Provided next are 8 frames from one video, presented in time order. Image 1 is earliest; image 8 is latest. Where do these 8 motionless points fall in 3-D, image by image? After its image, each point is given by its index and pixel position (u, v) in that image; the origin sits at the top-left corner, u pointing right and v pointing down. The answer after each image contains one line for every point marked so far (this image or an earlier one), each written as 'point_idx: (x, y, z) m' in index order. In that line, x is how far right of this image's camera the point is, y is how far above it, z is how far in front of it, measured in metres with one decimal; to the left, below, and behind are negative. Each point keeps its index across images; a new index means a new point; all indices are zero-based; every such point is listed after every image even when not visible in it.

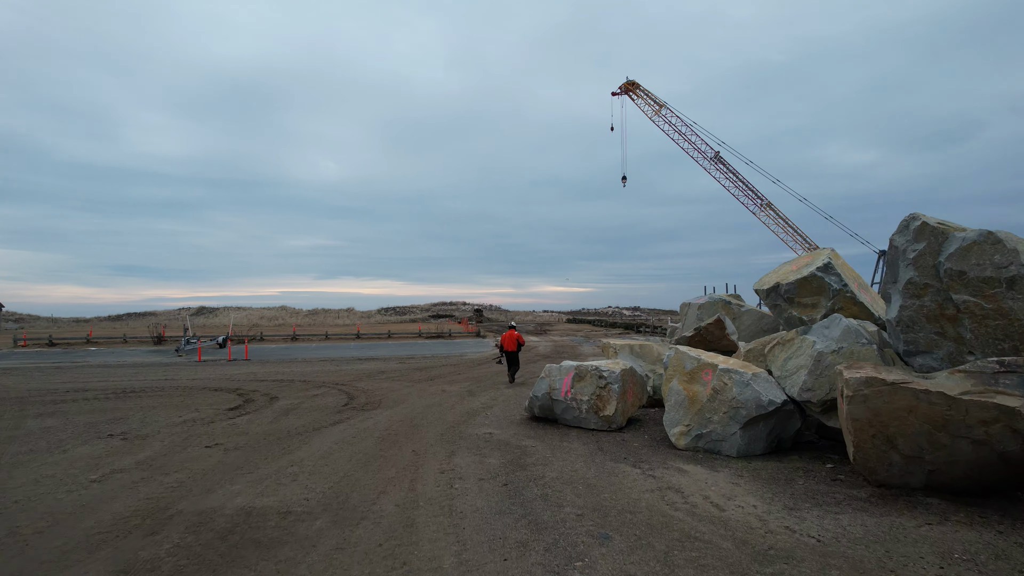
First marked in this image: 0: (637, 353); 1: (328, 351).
0: (+0.8, -0.4, +4.2) m
1: (-3.3, -1.1, +12.1) m
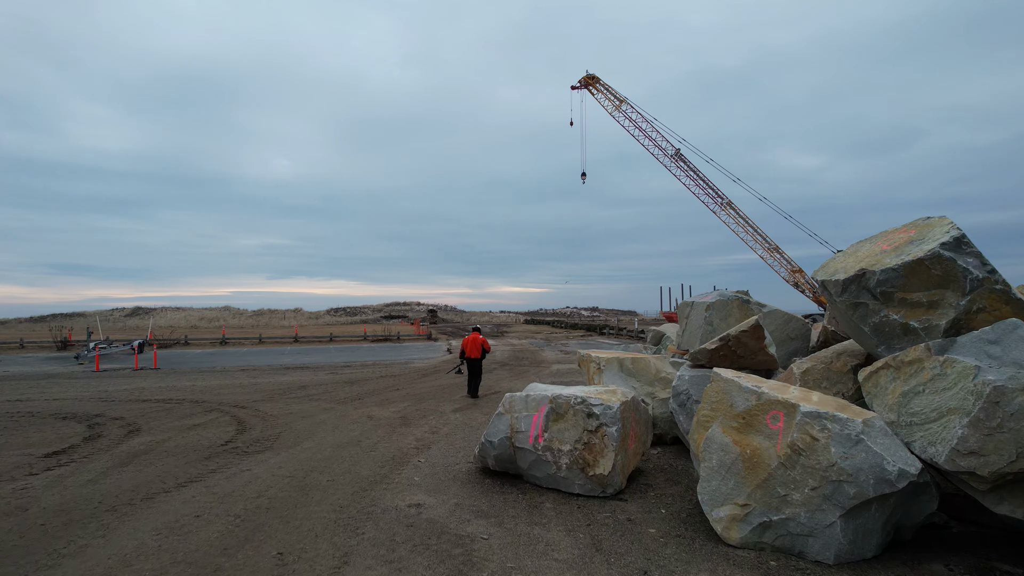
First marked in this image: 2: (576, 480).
0: (+0.5, -0.4, +3.1) m
1: (-4.0, -1.1, +10.7) m
2: (+0.2, -0.6, +2.1) m
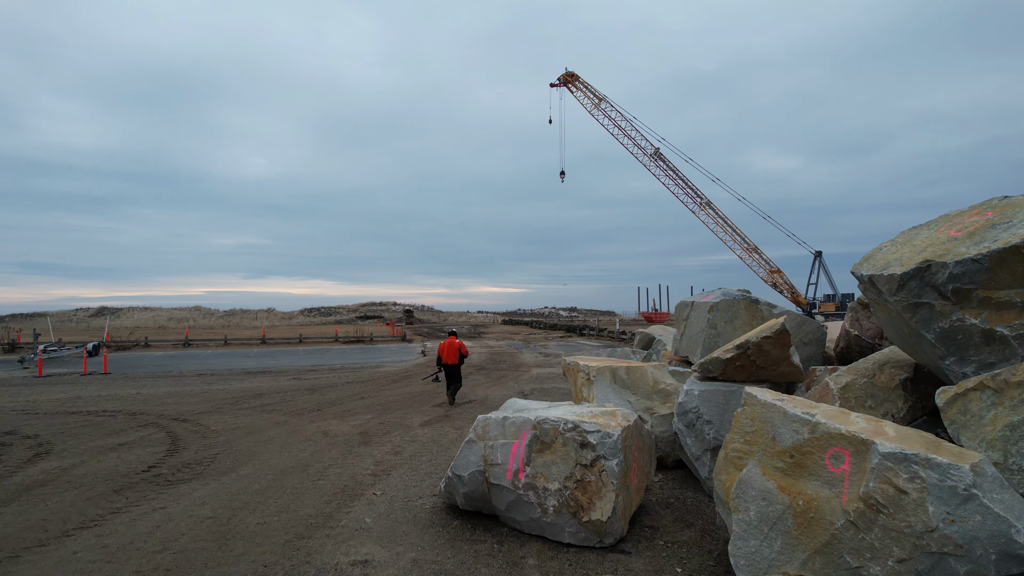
0: (+0.4, -0.4, +2.7) m
1: (-4.3, -1.1, +10.1) m
2: (+0.1, -0.6, +1.7) m
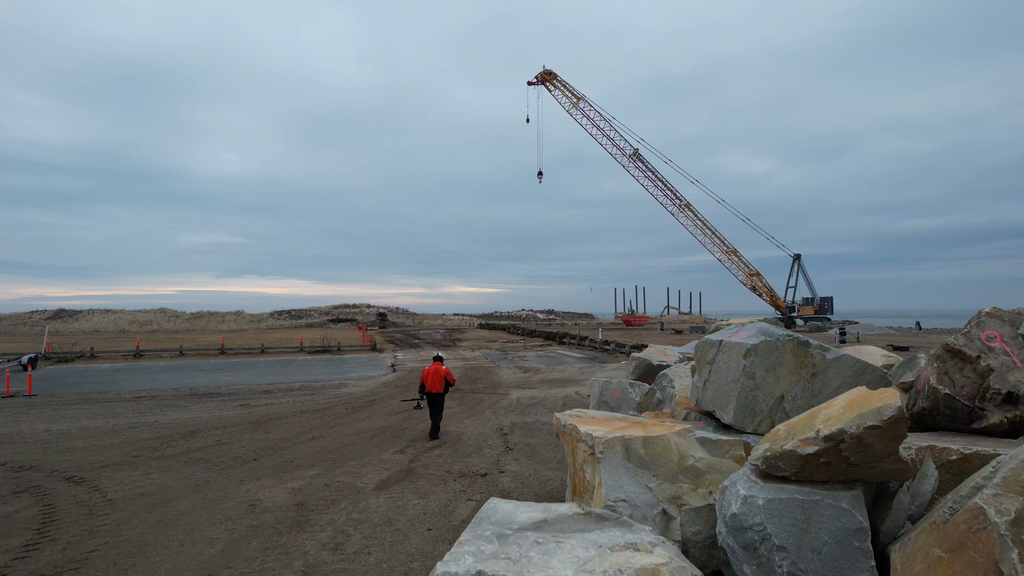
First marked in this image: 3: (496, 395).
0: (+0.4, -0.5, +2.0) m
1: (-4.7, -1.2, +9.3) m
2: (+0.1, -0.7, +1.0) m
3: (-0.1, -1.0, +6.5) m
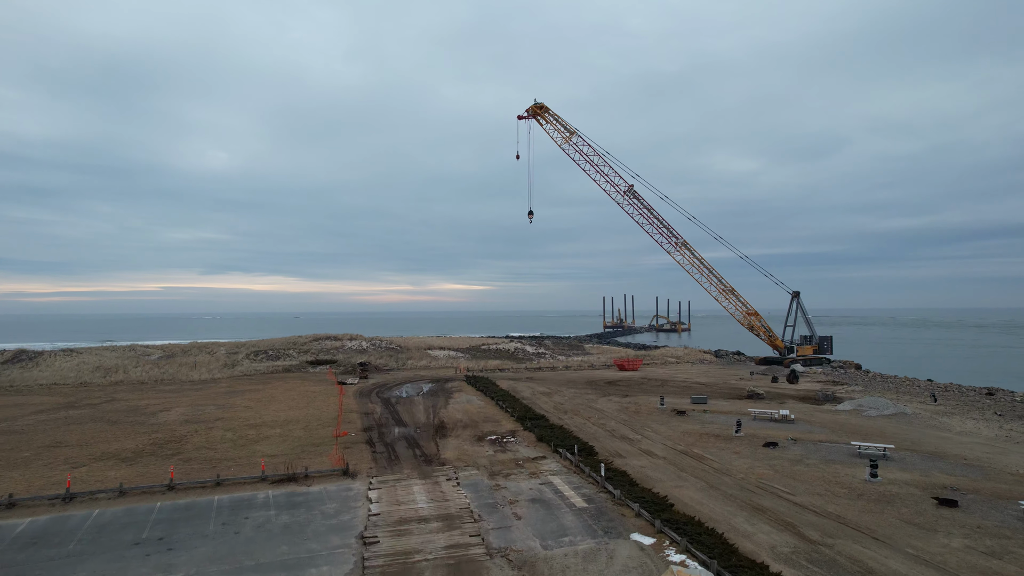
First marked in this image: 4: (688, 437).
0: (+0.4, -2.6, +0.5) m
1: (-4.8, -3.2, +7.7) m
2: (+0.2, -2.8, -0.5) m
3: (-0.2, -3.0, +5.0) m
4: (+3.9, -3.3, +15.0) m
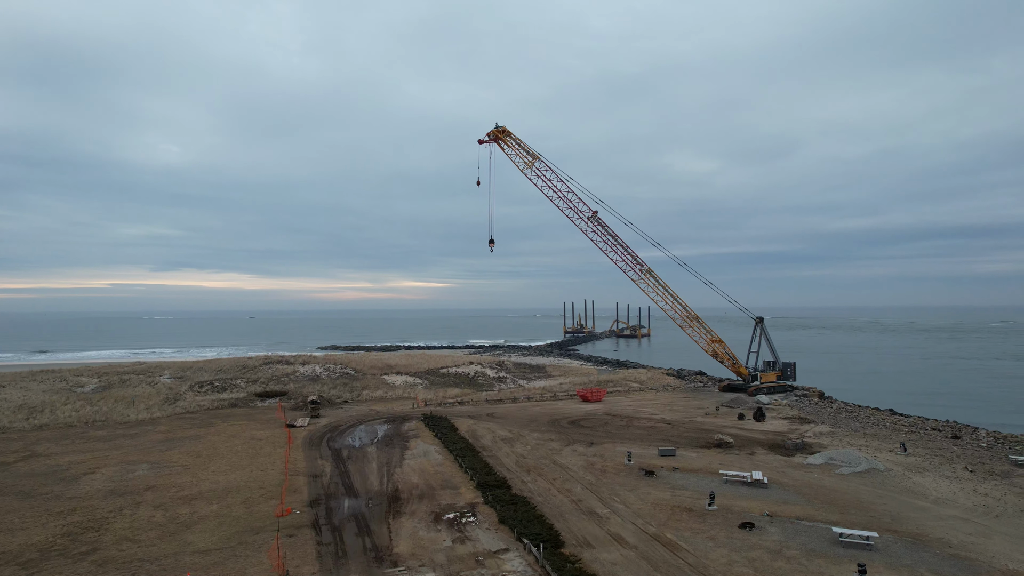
0: (+0.4, -4.0, -0.5) m
1: (-5.2, -4.6, +6.3) m
2: (+0.2, -4.2, -1.6) m
3: (-0.4, -4.4, +3.9) m
4: (+3.1, -4.7, +14.1) m
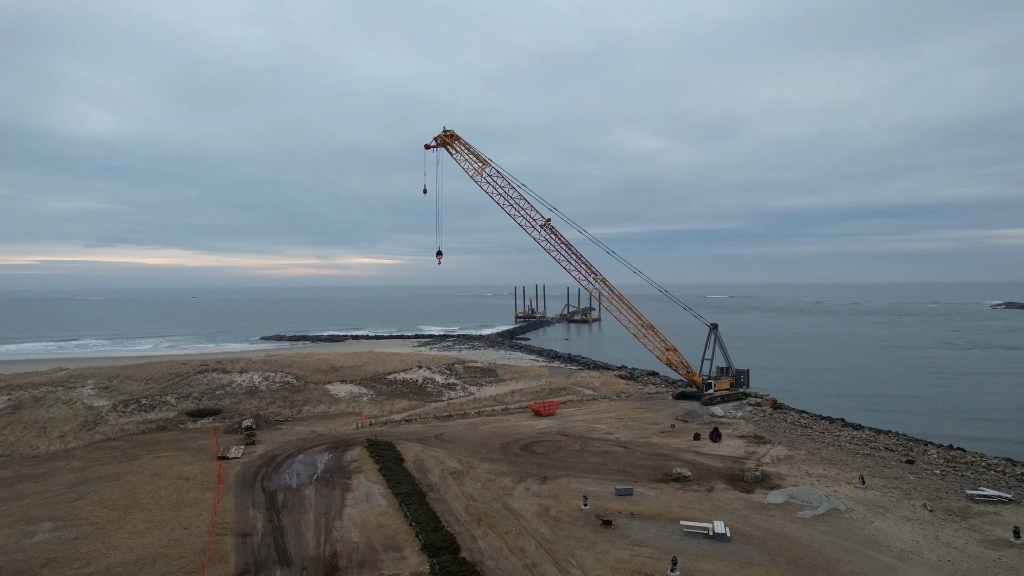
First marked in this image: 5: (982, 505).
0: (+0.5, -5.5, -1.6) m
1: (-5.6, -5.9, +4.8) m
2: (+0.4, -5.8, -2.7) m
3: (-0.7, -5.8, +2.7) m
4: (+2.1, -5.7, +13.2) m
5: (+12.1, -5.6, +17.4) m
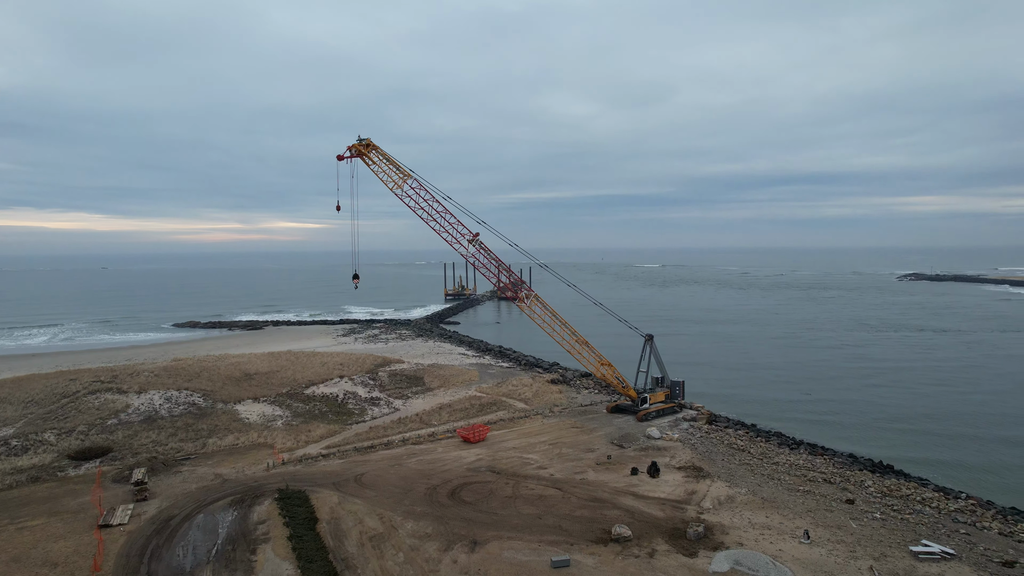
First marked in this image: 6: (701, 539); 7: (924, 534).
0: (+0.7, -7.9, -3.3) m
1: (-6.0, -7.9, +2.6) m
2: (+0.7, -8.2, -4.3) m
3: (-0.9, -8.0, +0.9) m
4: (+0.8, -7.3, +11.6) m
5: (+10.3, -6.9, +16.8) m
6: (+5.1, -6.7, +18.3) m
7: (+11.4, -6.8, +18.8) m
